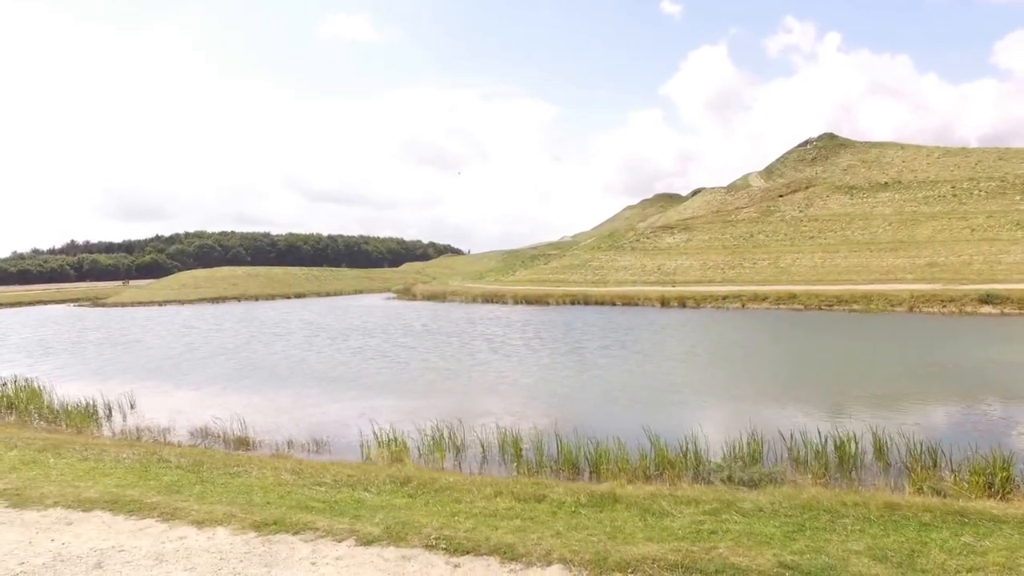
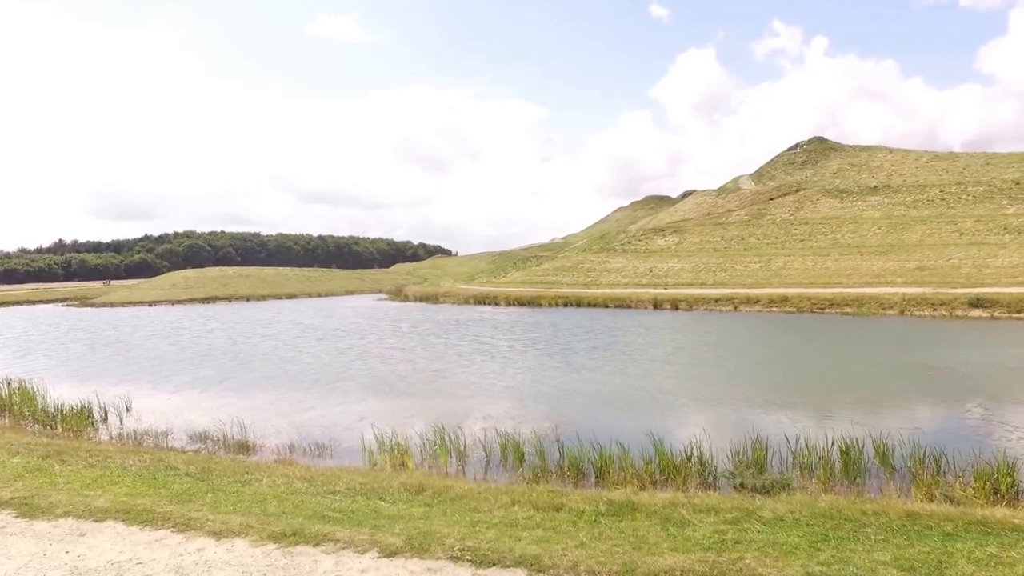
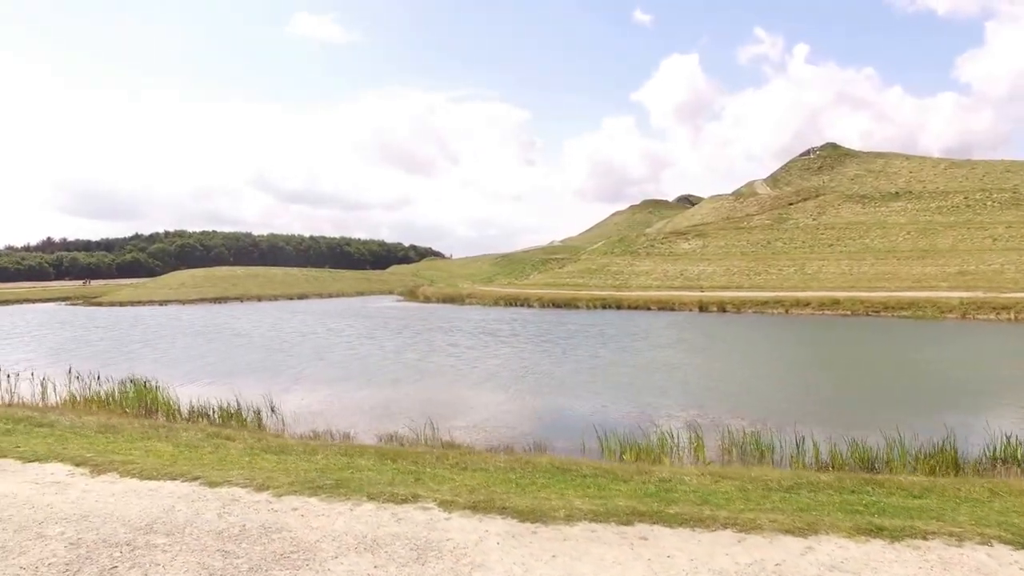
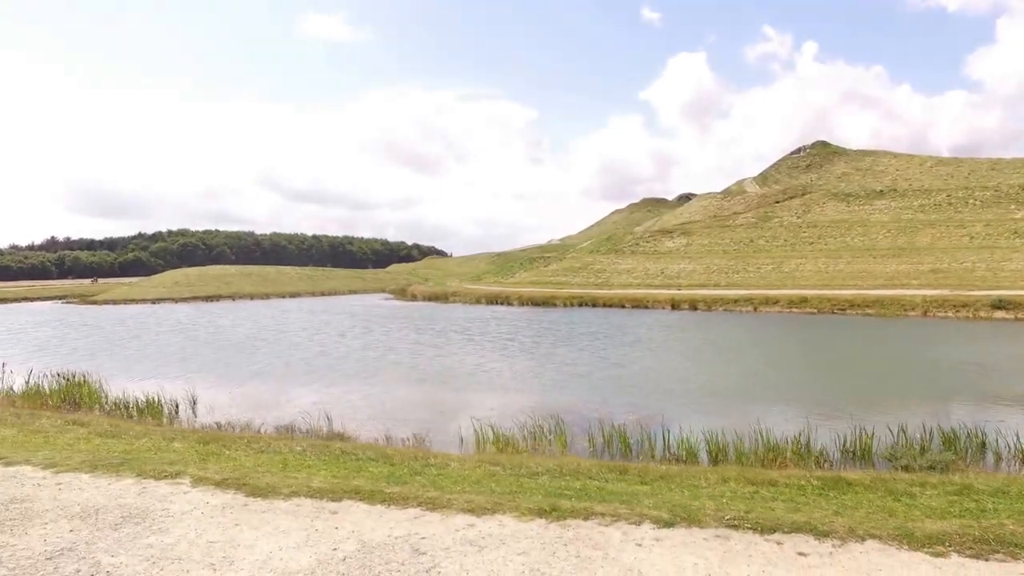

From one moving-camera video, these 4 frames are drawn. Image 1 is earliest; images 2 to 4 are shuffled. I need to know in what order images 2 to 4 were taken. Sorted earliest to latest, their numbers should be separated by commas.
2, 4, 3
